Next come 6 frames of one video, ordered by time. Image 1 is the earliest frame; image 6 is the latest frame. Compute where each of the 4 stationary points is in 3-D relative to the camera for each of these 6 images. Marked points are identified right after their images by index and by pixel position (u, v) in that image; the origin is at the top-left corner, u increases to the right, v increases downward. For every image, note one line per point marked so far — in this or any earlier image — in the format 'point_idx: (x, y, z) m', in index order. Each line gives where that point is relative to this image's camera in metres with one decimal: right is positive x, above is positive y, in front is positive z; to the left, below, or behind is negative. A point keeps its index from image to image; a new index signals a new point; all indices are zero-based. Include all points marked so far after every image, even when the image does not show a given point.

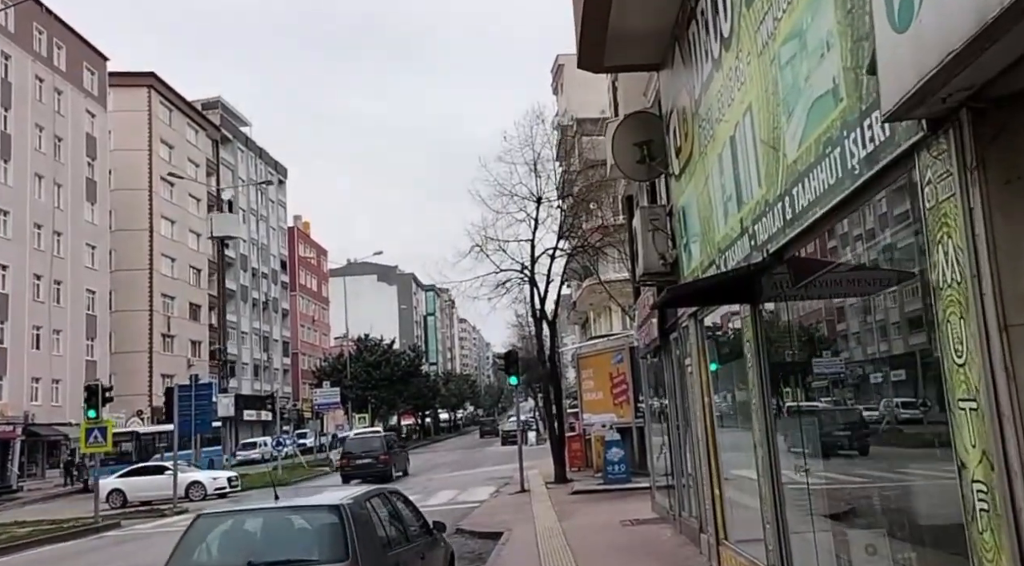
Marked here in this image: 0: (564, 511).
0: (+0.9, -4.2, +19.3) m
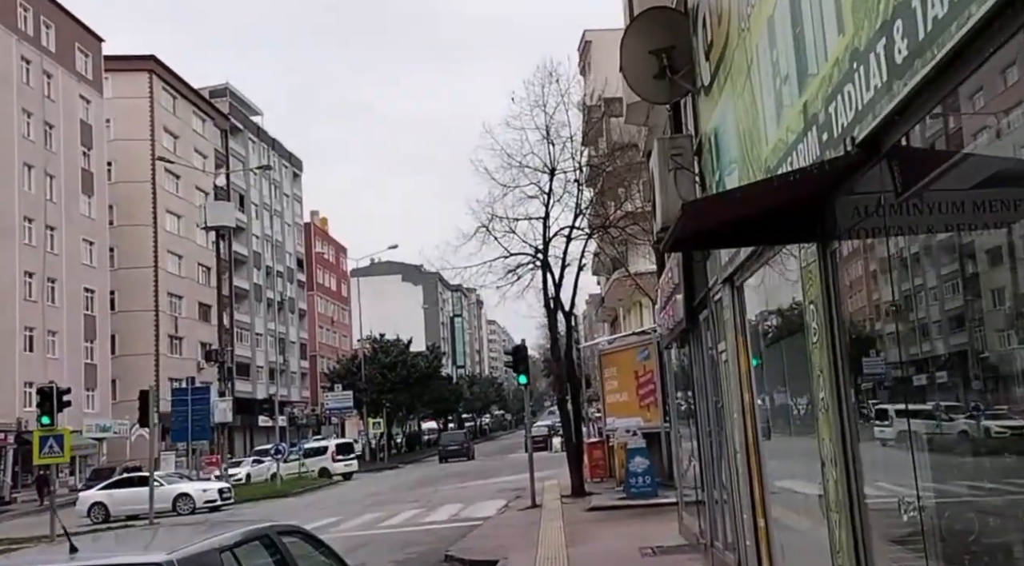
0: (+0.9, -3.9, +16.2) m
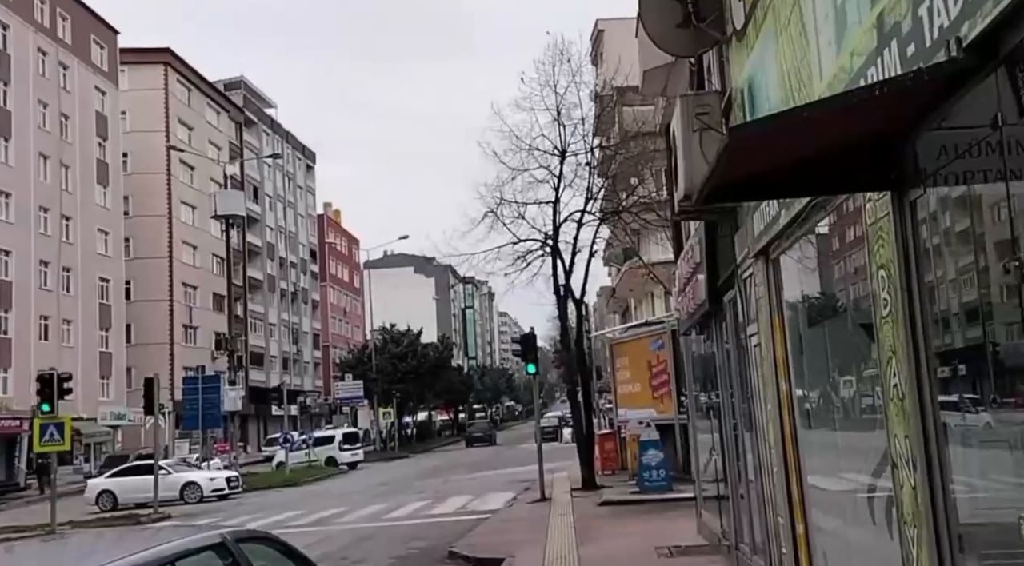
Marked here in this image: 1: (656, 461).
0: (+1.0, -3.6, +15.5) m
1: (+2.7, -3.3, +19.5) m
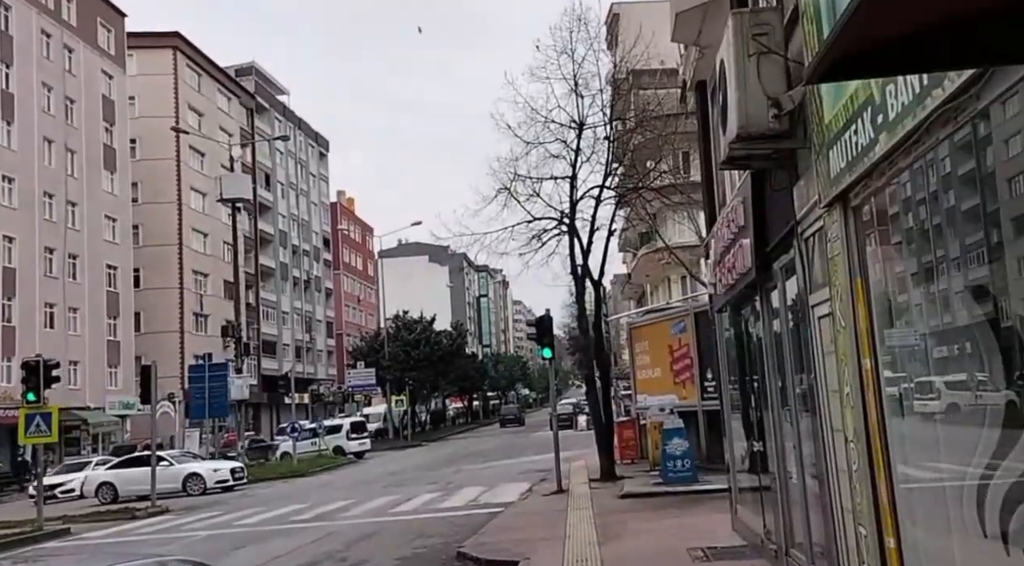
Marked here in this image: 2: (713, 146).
0: (+1.3, -3.3, +14.3) m
1: (+3.0, -2.9, +18.4) m
2: (+2.5, +1.6, +12.6) m
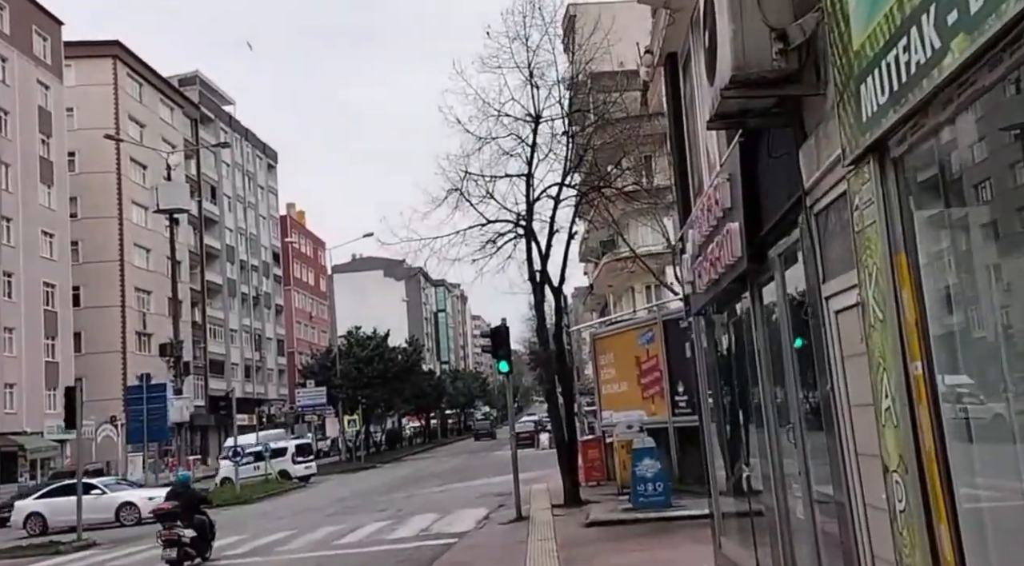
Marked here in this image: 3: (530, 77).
0: (+0.7, -3.3, +12.6) m
1: (+2.2, -3.0, +16.7) m
2: (+1.9, +1.7, +11.0) m
3: (+0.3, +3.8, +19.2) m
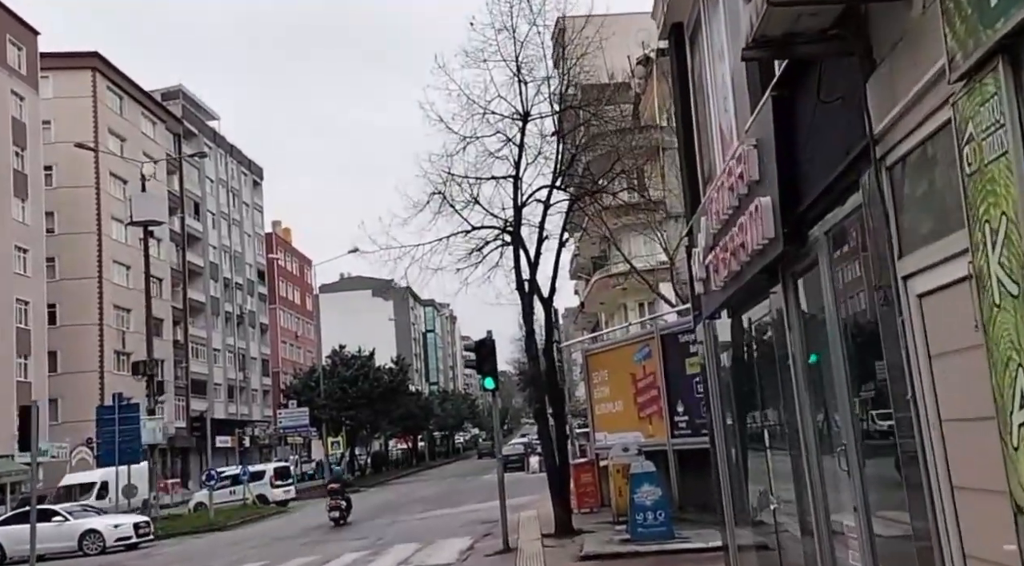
0: (+0.5, -3.4, +11.1) m
1: (+2.0, -3.1, +15.2) m
2: (+1.8, +1.6, +9.6) m
3: (+0.1, +3.6, +17.7) m
